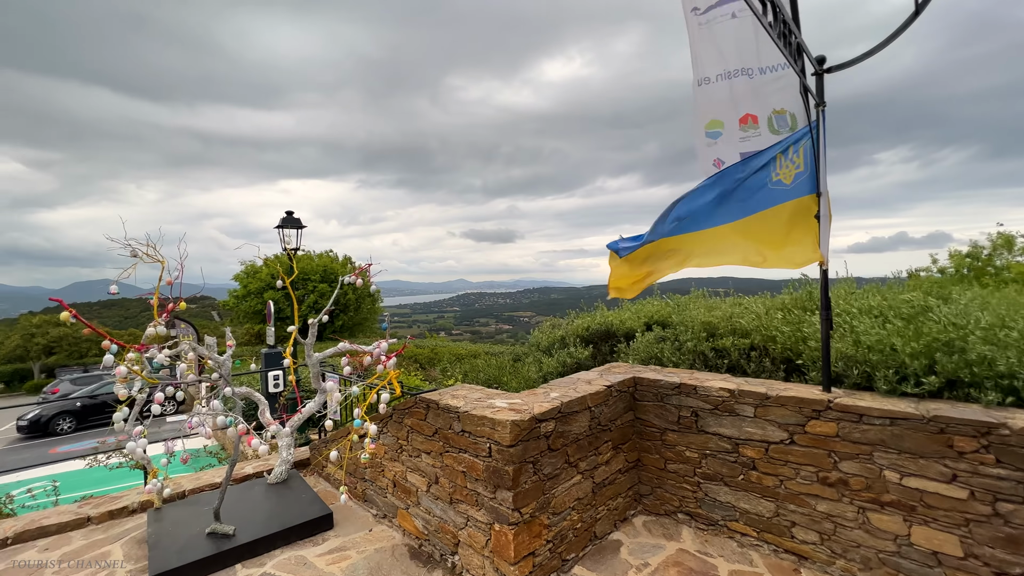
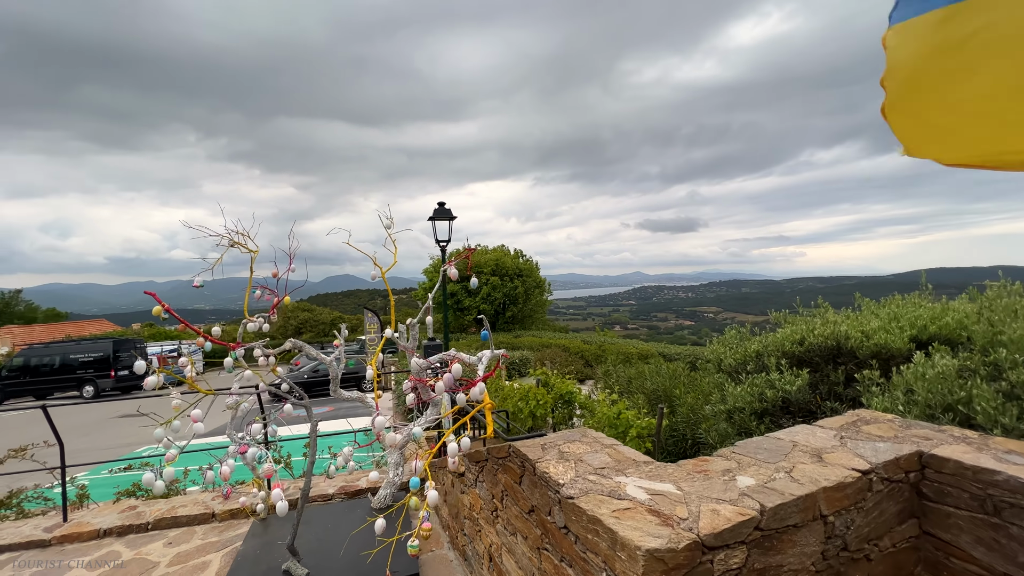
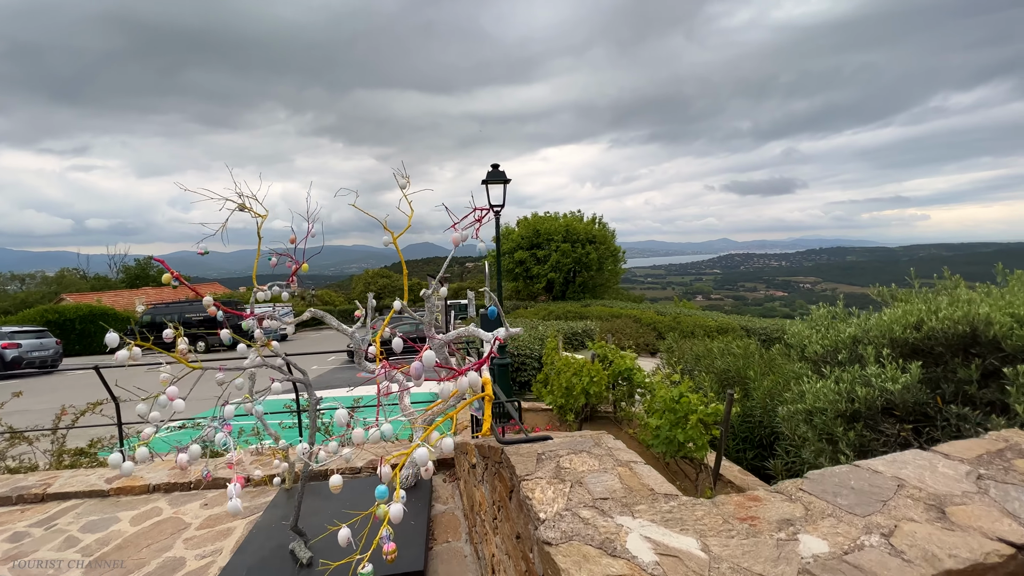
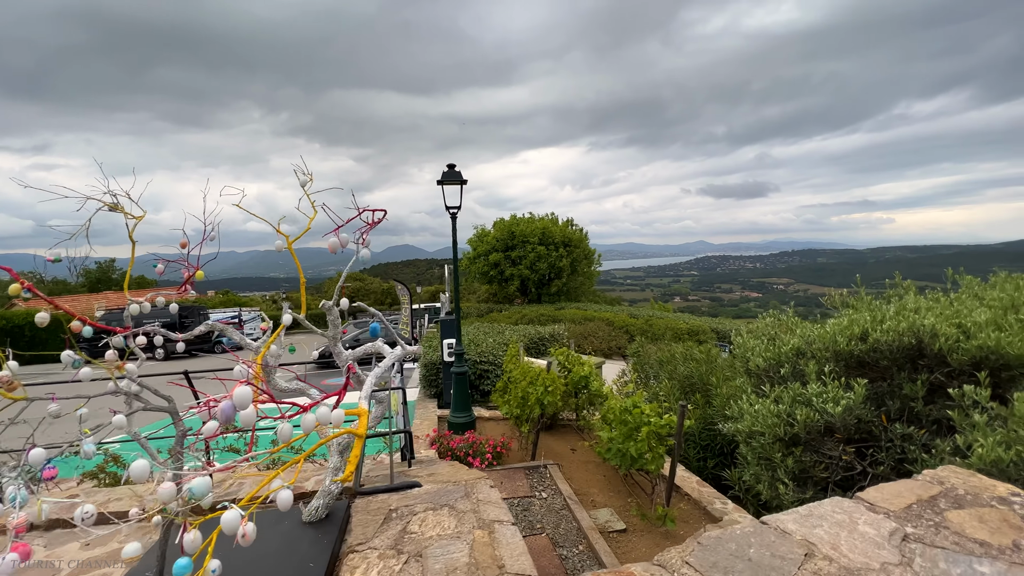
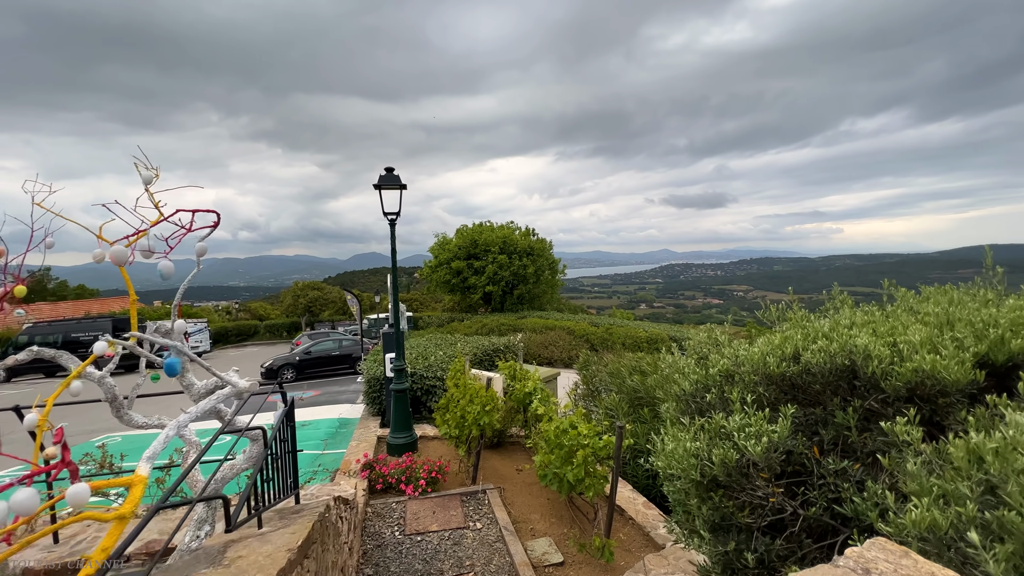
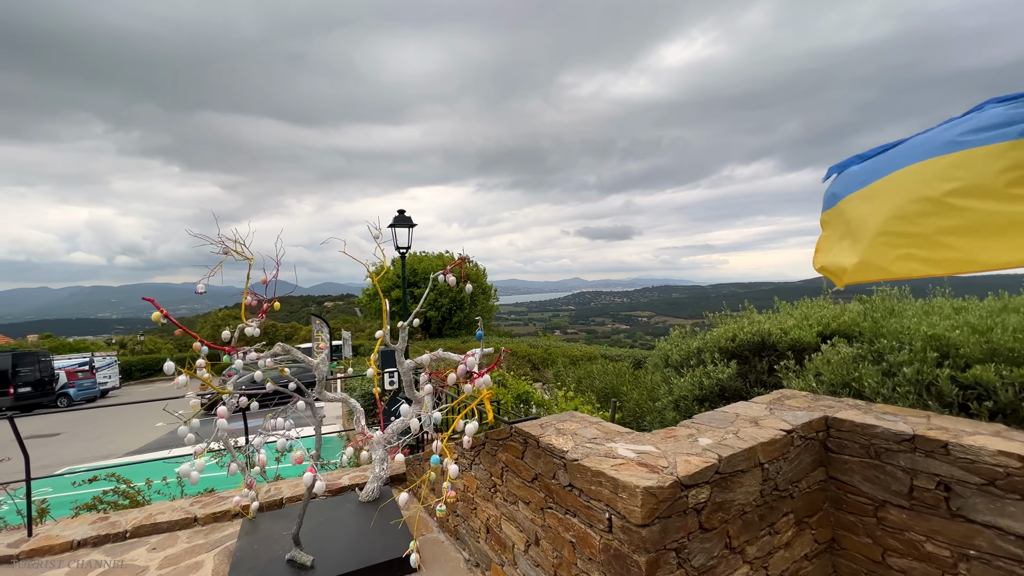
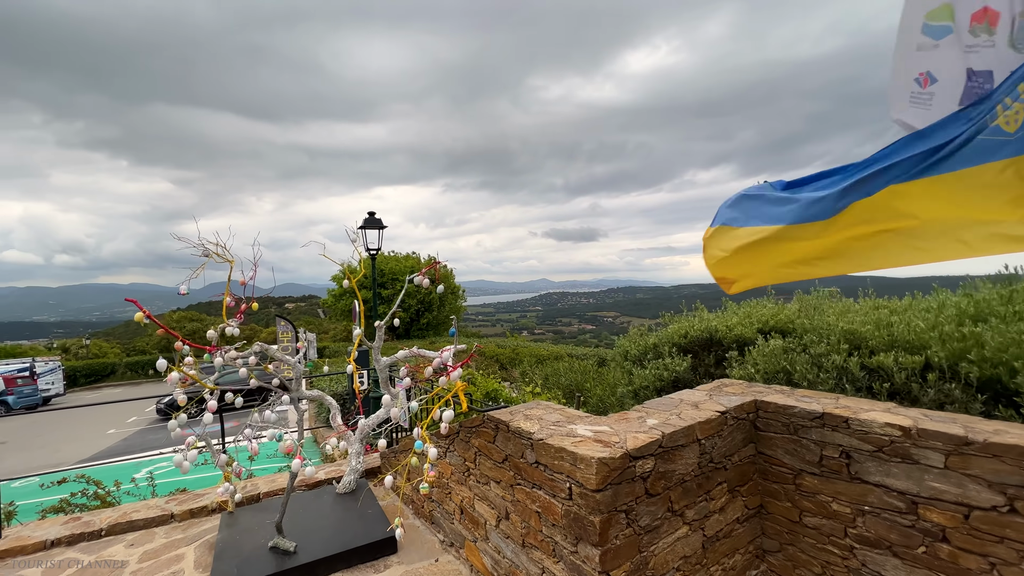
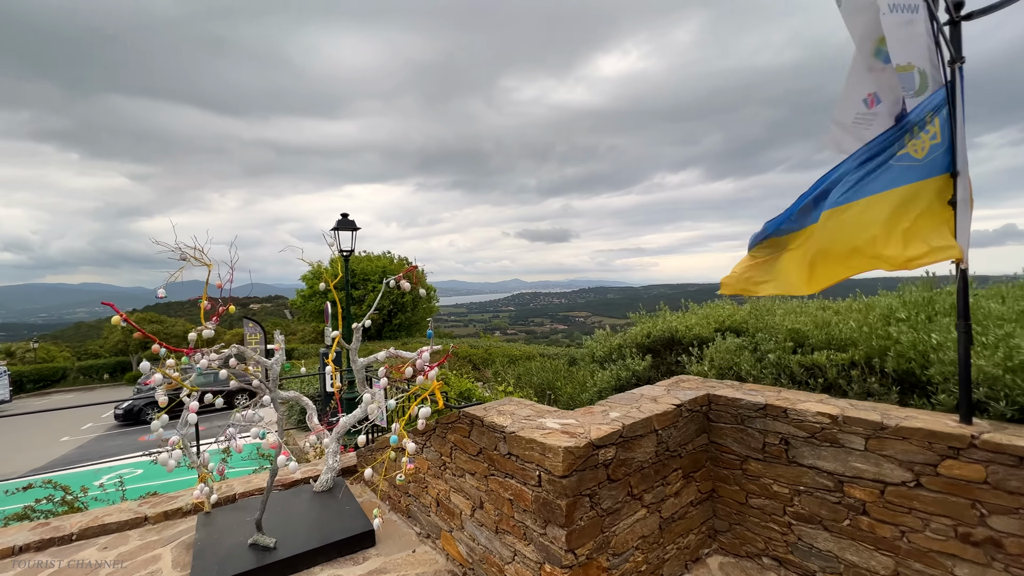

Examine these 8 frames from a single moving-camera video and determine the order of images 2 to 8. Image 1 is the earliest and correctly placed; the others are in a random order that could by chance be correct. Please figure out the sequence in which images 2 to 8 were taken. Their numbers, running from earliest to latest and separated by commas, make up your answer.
8, 7, 6, 2, 3, 4, 5
